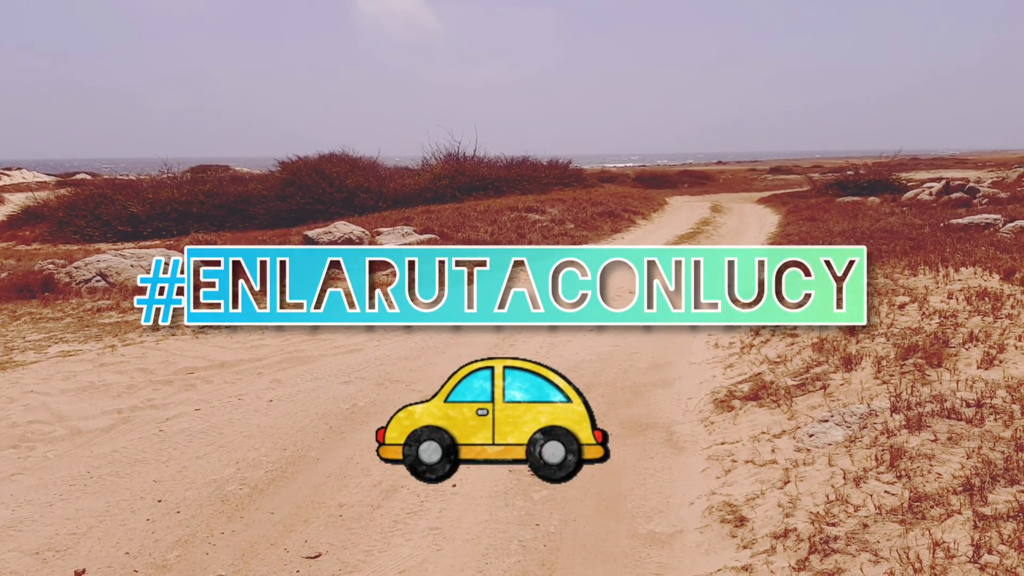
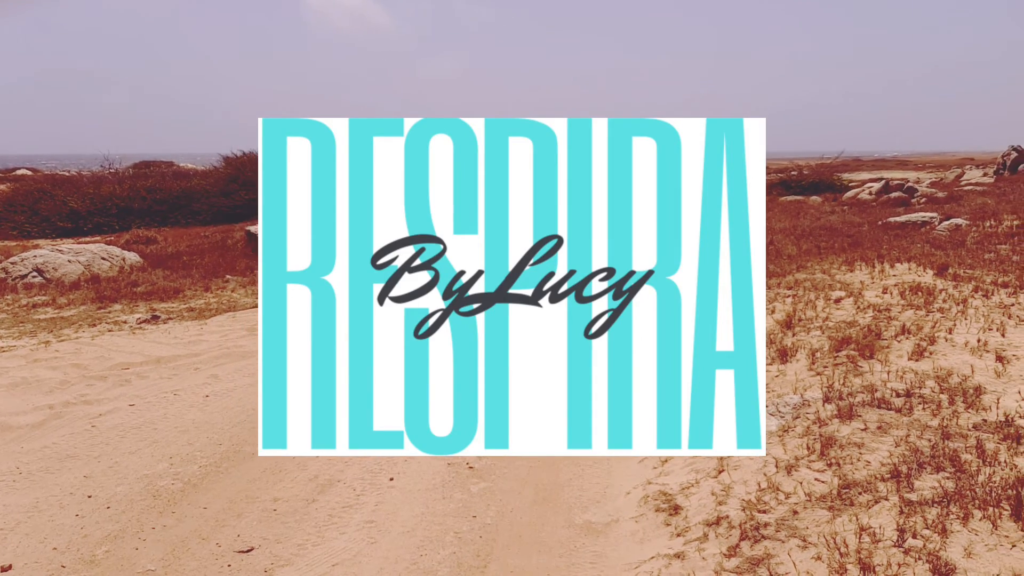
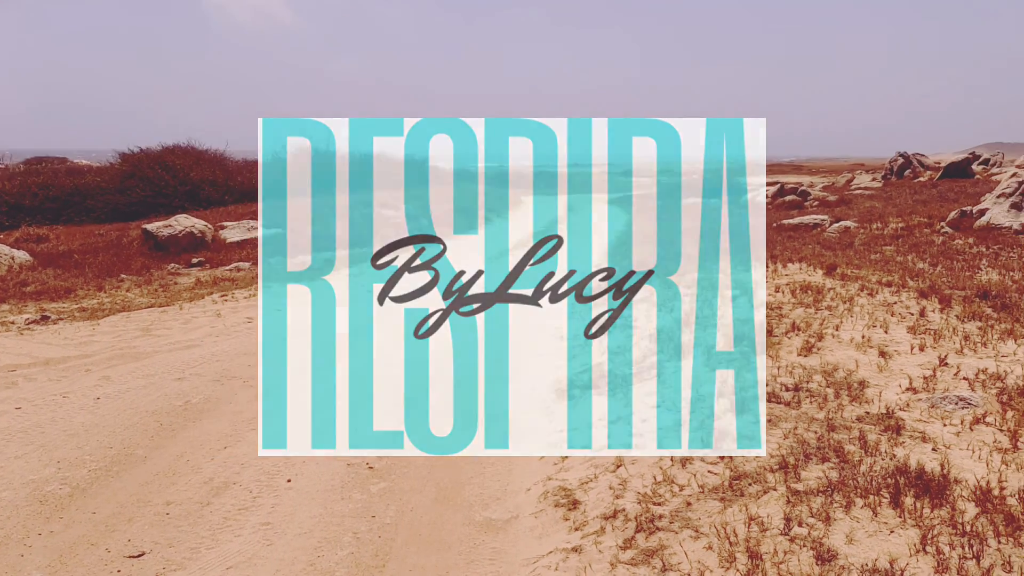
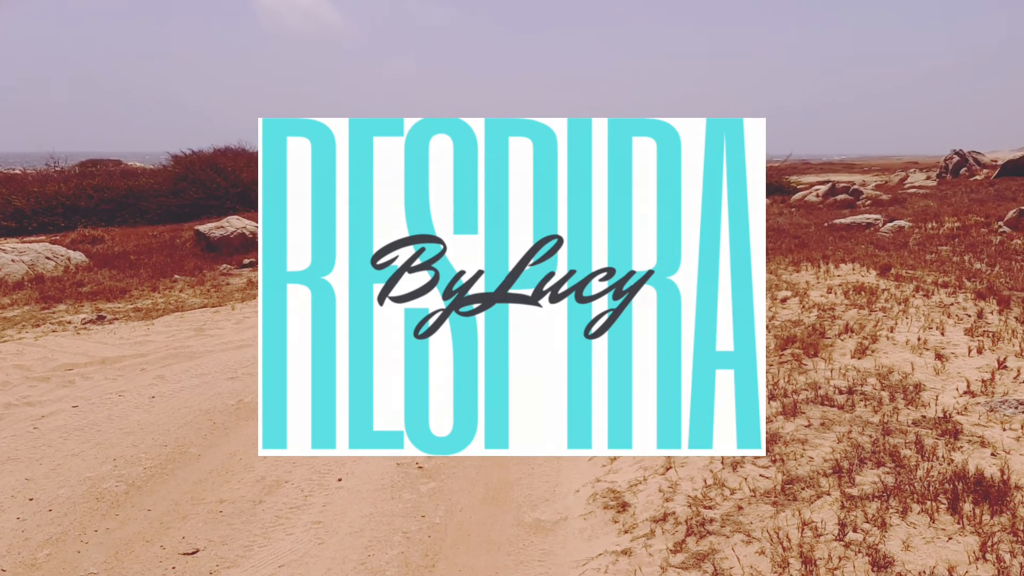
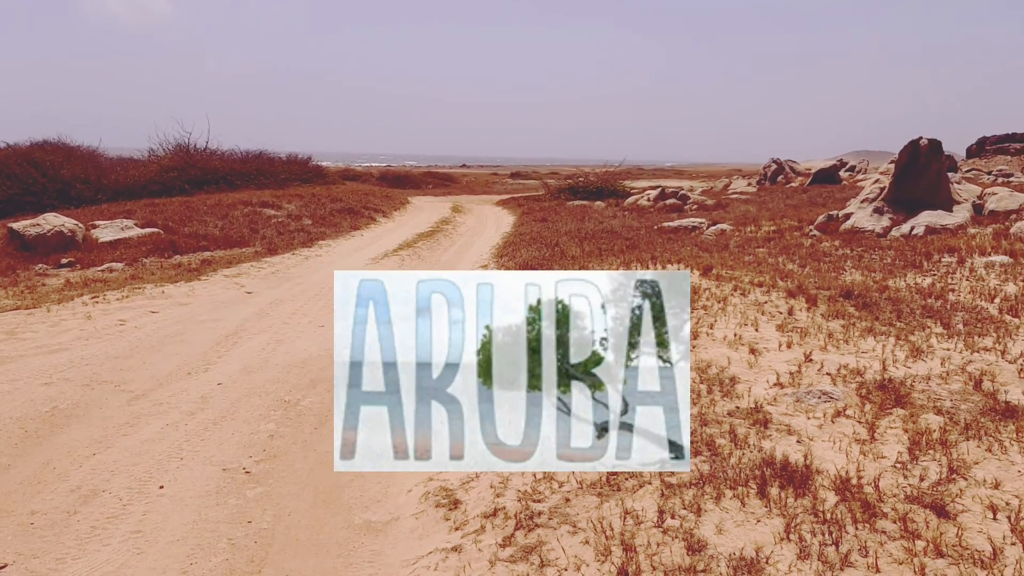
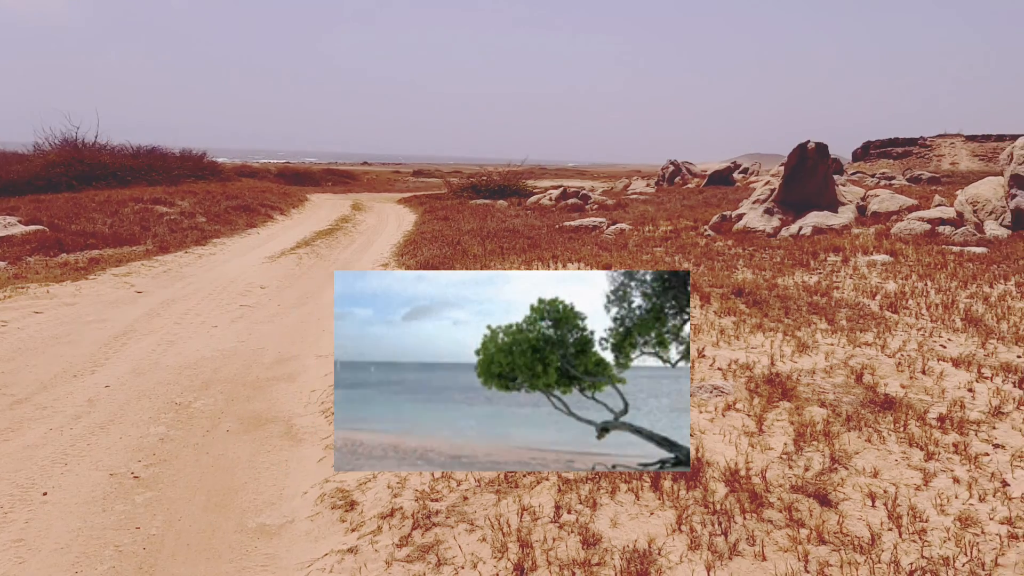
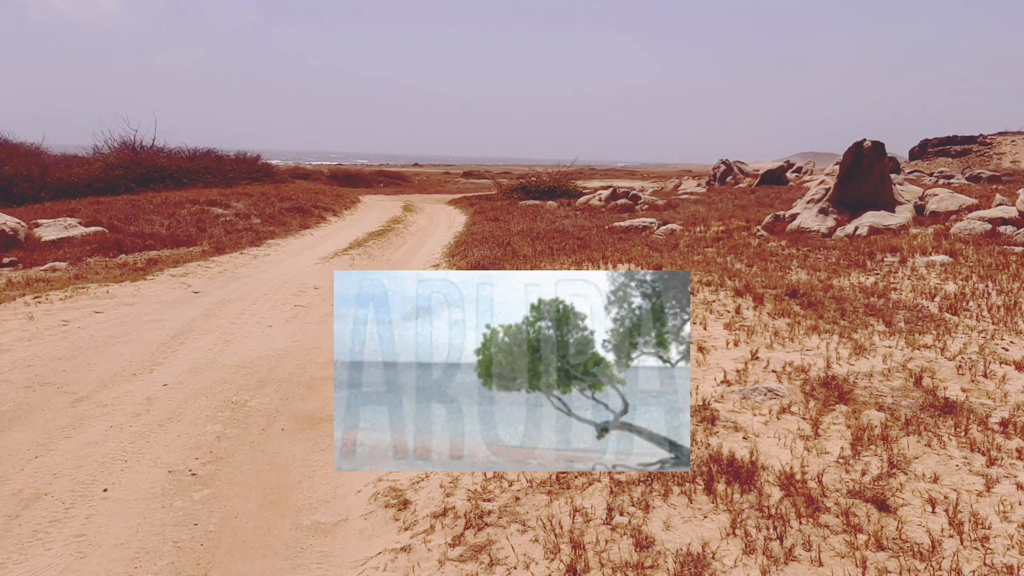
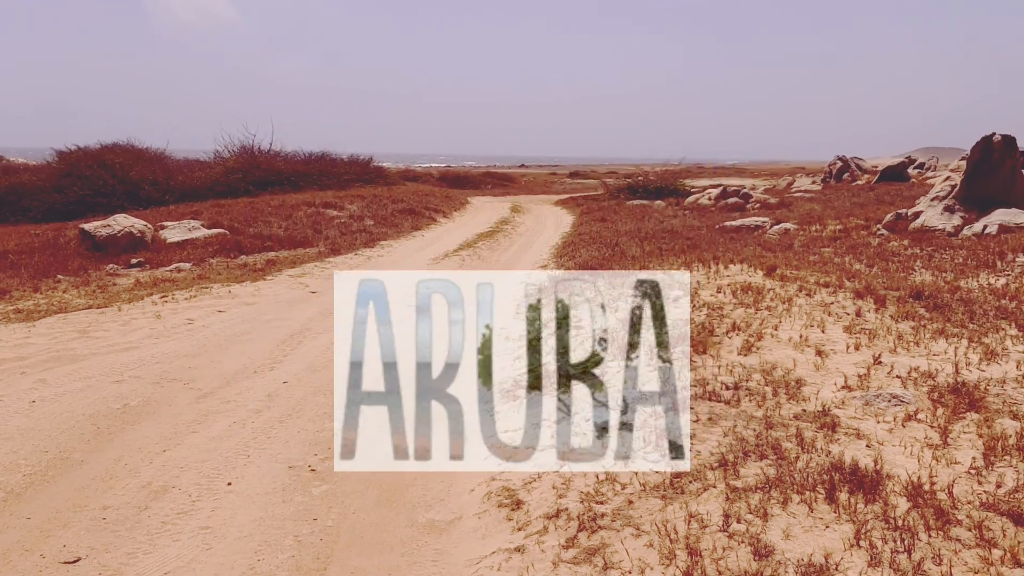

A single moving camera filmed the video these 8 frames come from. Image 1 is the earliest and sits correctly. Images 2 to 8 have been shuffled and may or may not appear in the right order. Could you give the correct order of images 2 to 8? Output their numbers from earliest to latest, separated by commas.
2, 4, 3, 8, 5, 7, 6
